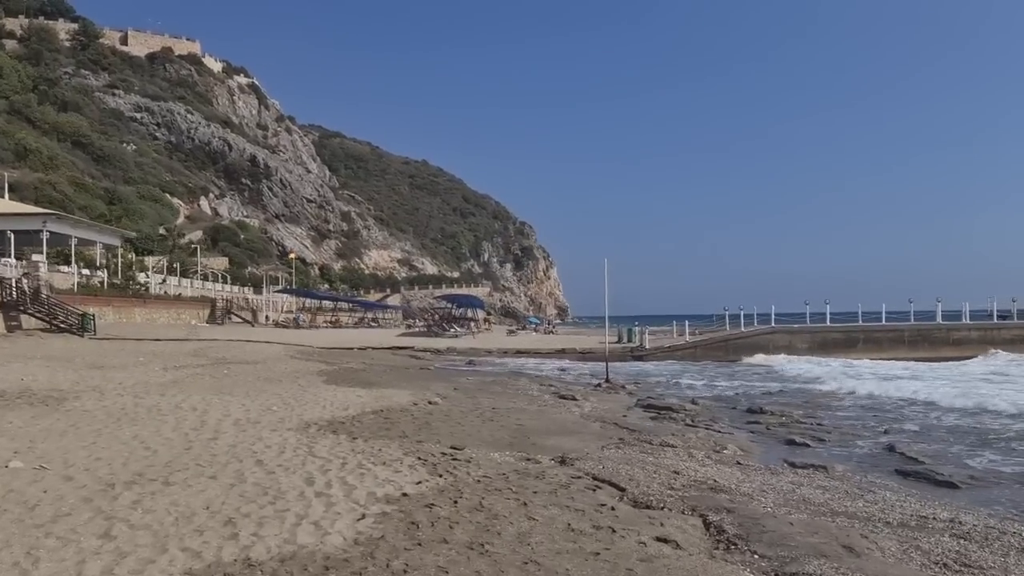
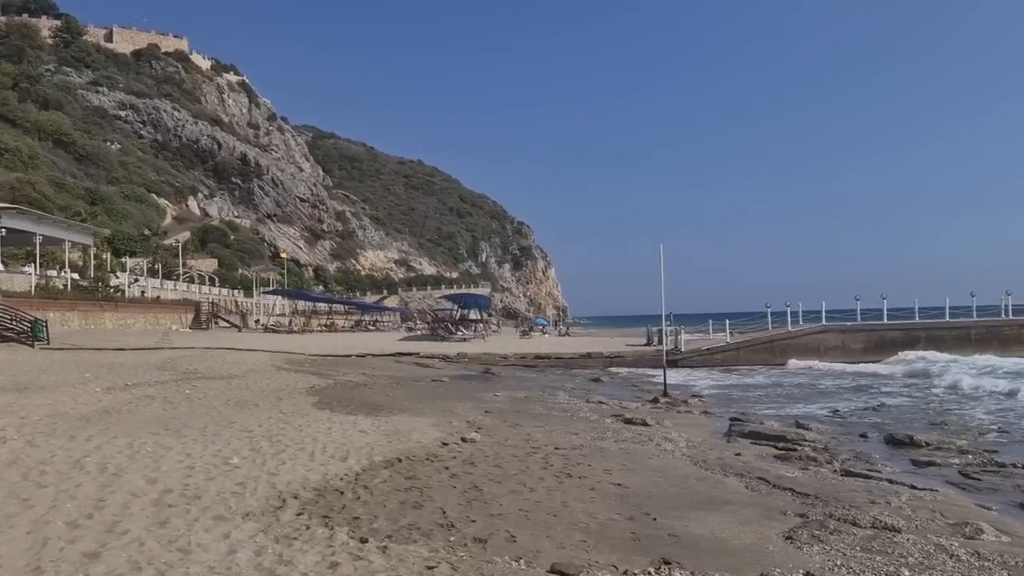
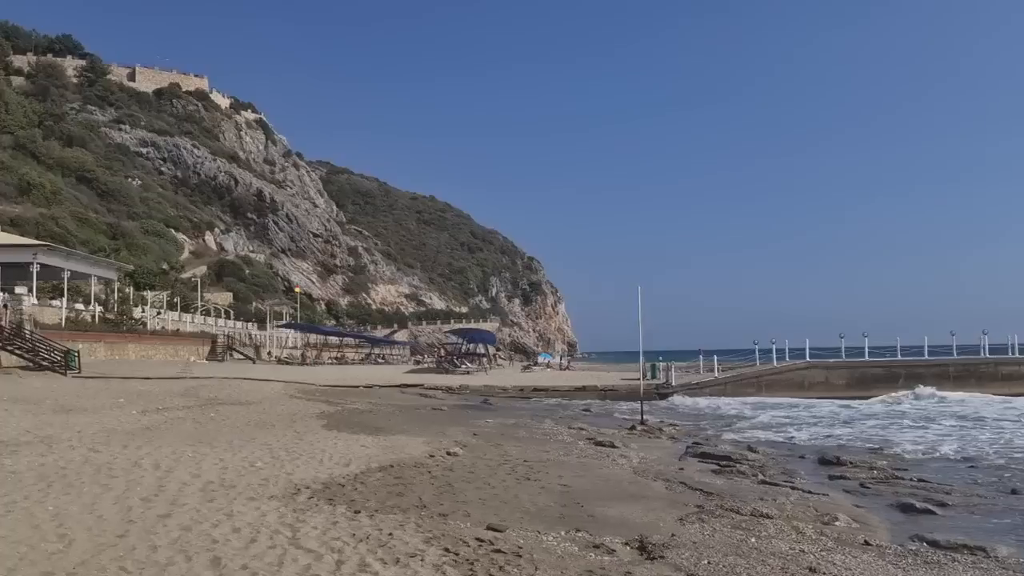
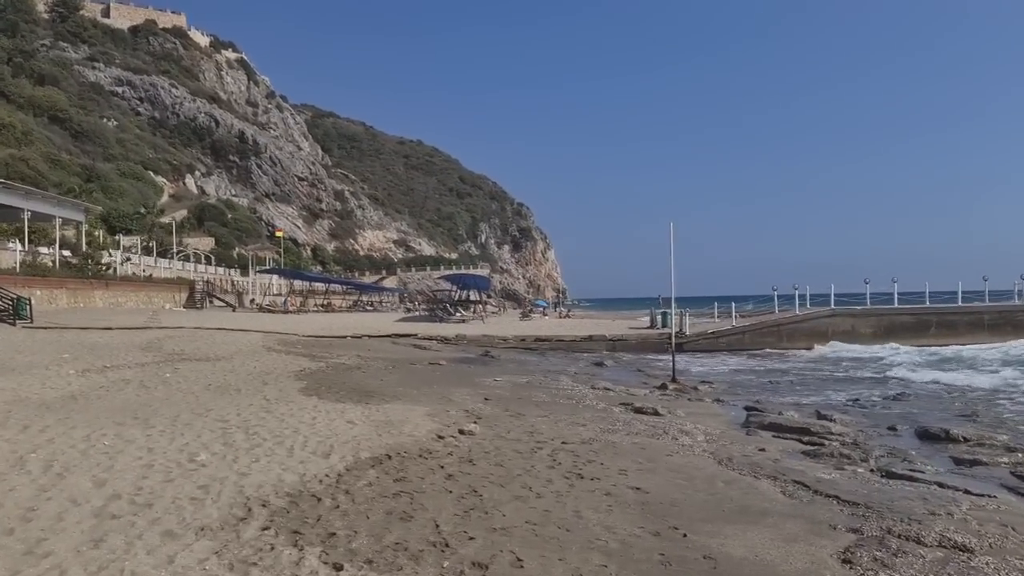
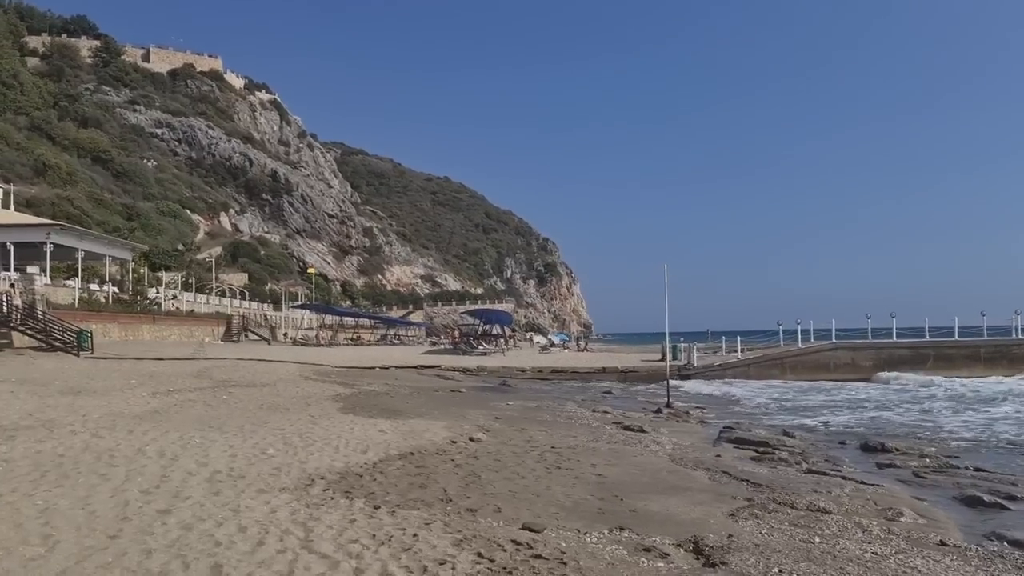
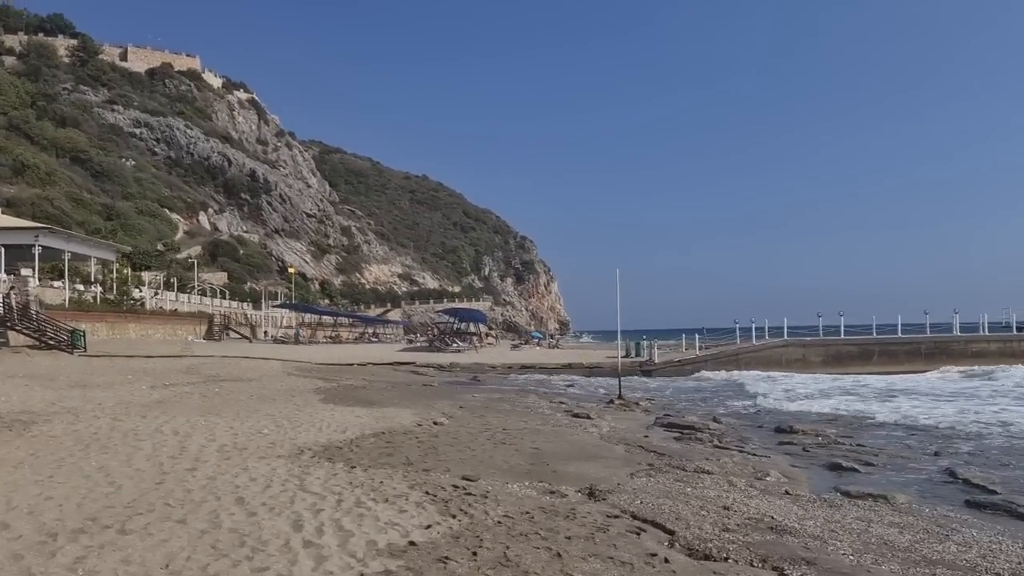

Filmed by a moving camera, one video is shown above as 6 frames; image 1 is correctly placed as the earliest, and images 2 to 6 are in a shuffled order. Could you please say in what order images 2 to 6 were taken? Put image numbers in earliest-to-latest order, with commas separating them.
6, 3, 5, 2, 4
